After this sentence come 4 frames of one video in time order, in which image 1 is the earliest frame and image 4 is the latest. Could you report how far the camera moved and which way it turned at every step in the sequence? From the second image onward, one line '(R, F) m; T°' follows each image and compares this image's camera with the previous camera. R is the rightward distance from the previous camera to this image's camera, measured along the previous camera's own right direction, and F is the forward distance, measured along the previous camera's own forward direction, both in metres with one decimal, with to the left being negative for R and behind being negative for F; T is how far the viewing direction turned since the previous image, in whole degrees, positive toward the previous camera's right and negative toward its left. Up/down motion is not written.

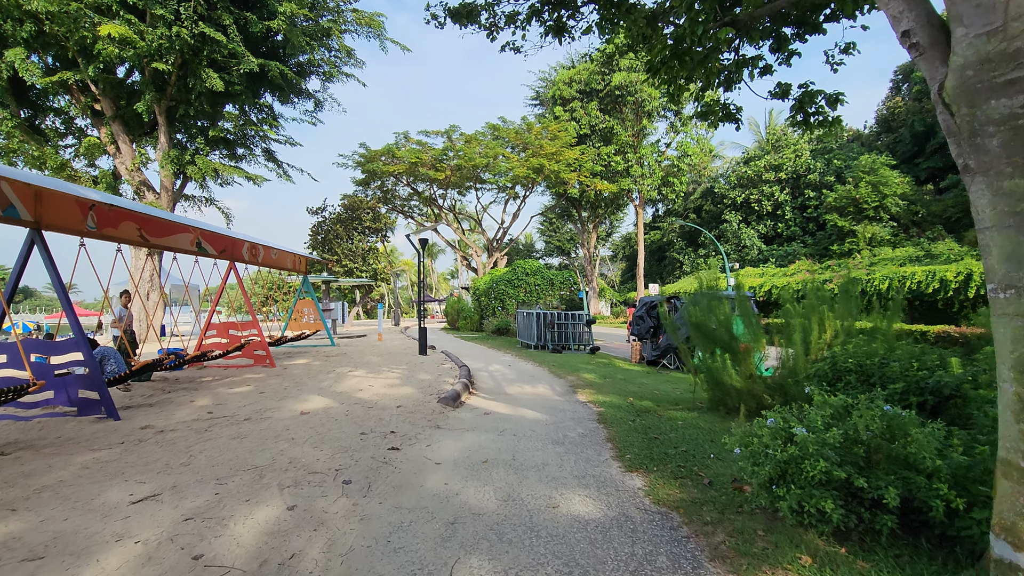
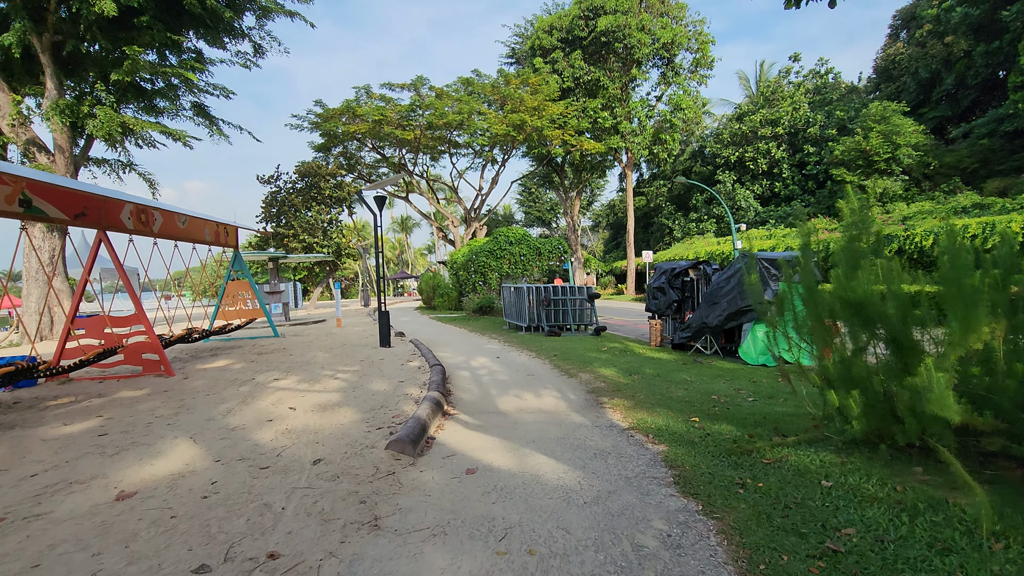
(-0.1, +2.8) m; +2°
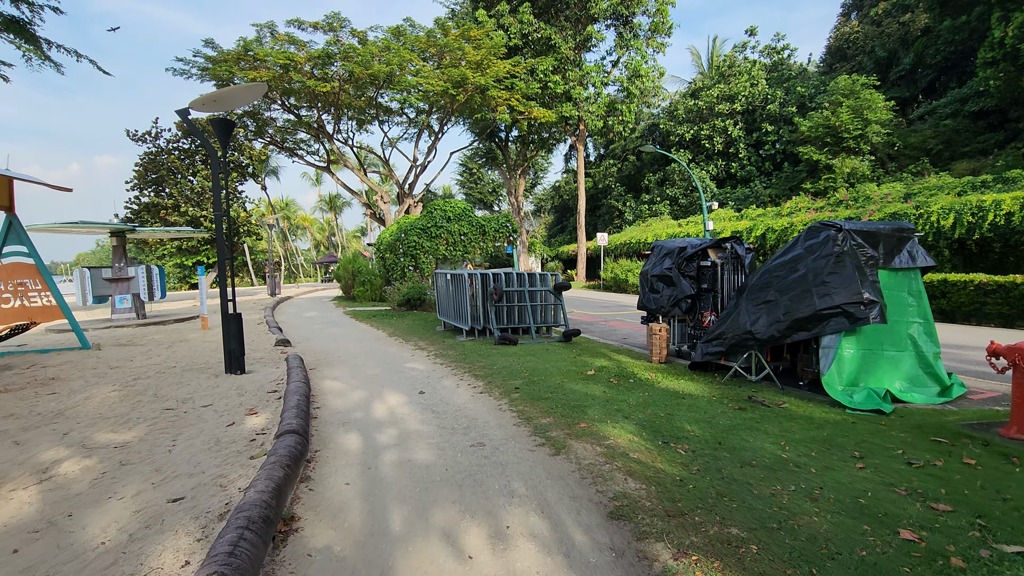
(+0.1, +3.6) m; +7°
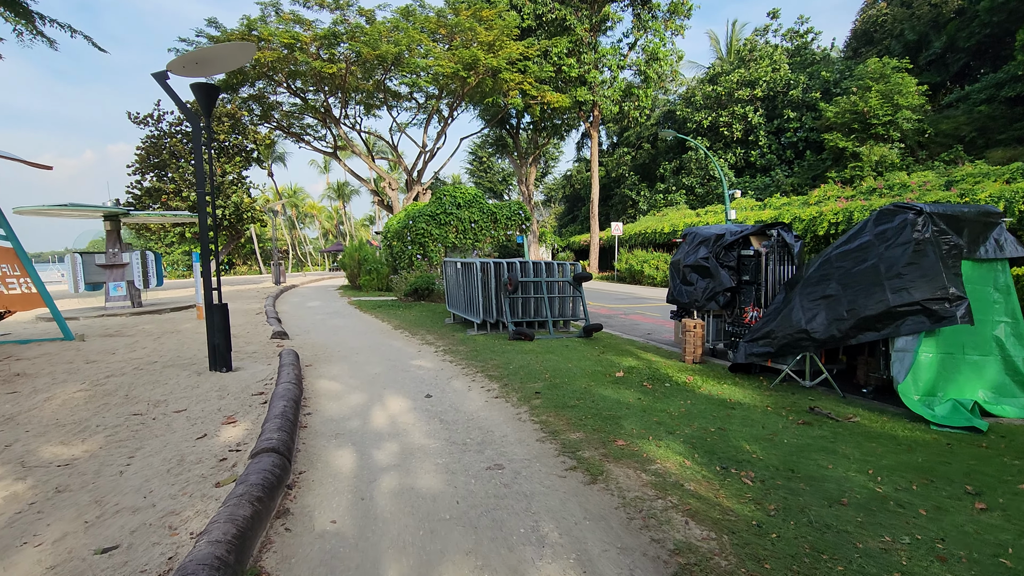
(-0.1, +0.7) m; -1°
